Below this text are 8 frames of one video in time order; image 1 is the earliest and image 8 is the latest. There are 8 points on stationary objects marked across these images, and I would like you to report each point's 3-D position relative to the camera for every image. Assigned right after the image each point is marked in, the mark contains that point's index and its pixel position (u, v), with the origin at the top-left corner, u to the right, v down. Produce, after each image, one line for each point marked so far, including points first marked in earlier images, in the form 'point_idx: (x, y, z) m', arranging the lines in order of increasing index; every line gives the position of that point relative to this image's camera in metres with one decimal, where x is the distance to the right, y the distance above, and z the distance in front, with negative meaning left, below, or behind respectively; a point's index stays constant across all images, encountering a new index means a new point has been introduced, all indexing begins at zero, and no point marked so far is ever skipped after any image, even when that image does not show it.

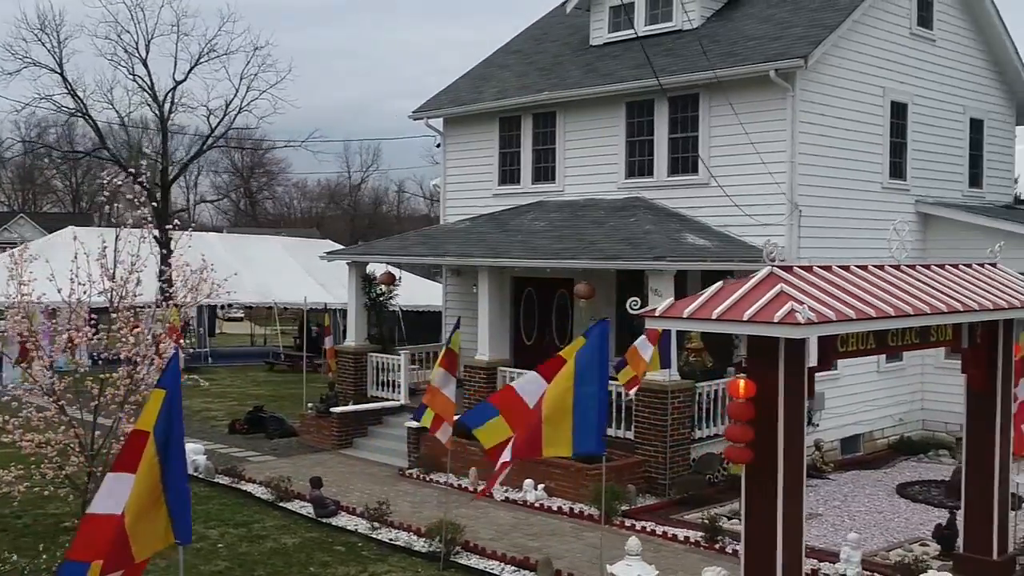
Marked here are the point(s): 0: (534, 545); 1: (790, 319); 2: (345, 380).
0: (+0.2, -2.7, +10.5) m
1: (+1.7, -0.2, +6.0) m
2: (-3.1, -1.6, +18.2) m
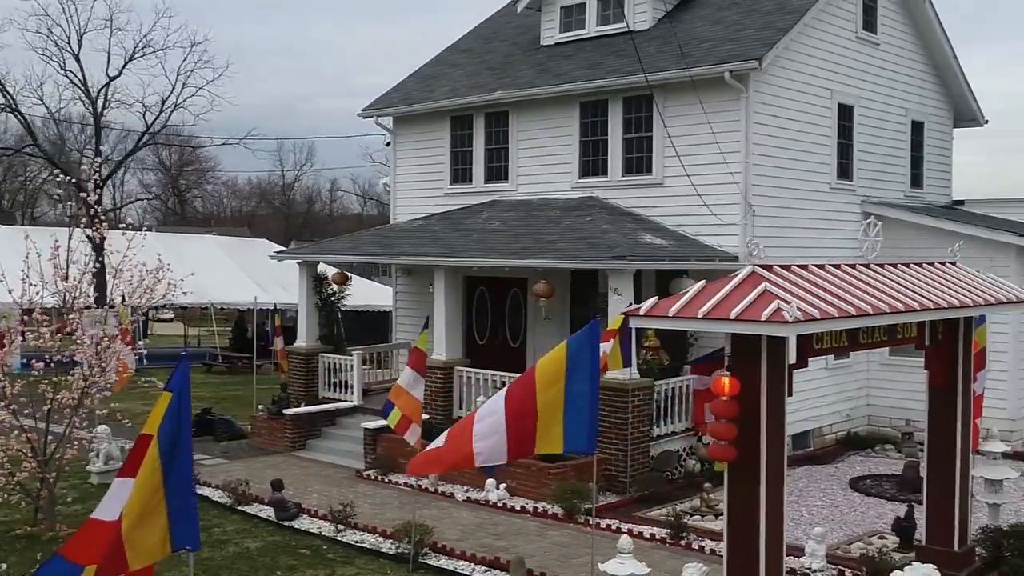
0: (-0.1, -2.7, +10.5) m
1: (+1.6, -0.2, +6.1) m
2: (-3.9, -1.6, +17.9) m
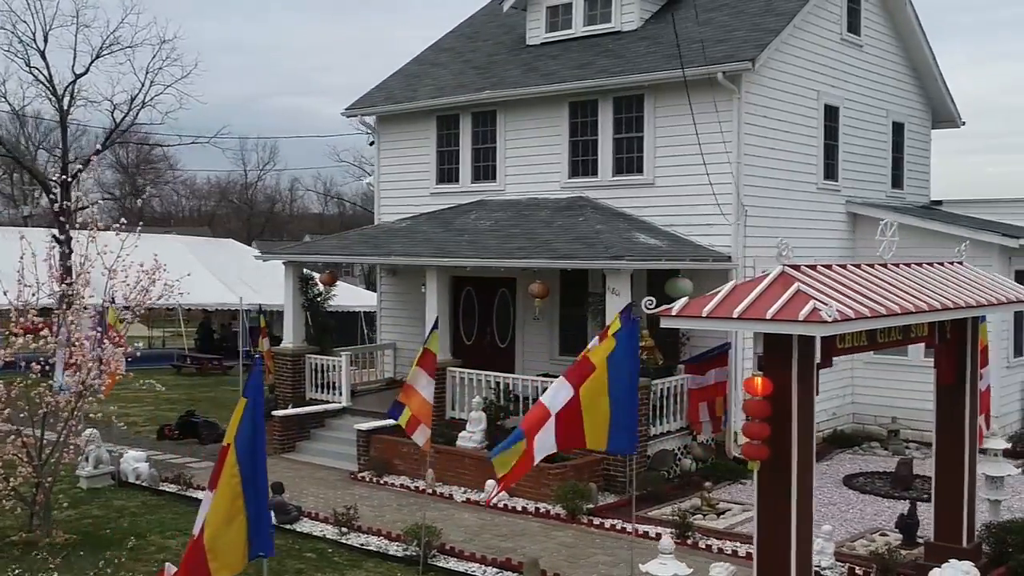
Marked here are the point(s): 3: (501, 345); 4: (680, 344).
0: (0.0, -2.7, +10.5) m
1: (+1.9, -0.2, +6.1) m
2: (-4.2, -1.6, +17.8) m
3: (-0.2, -1.0, +18.0) m
4: (+2.6, -0.9, +15.1) m
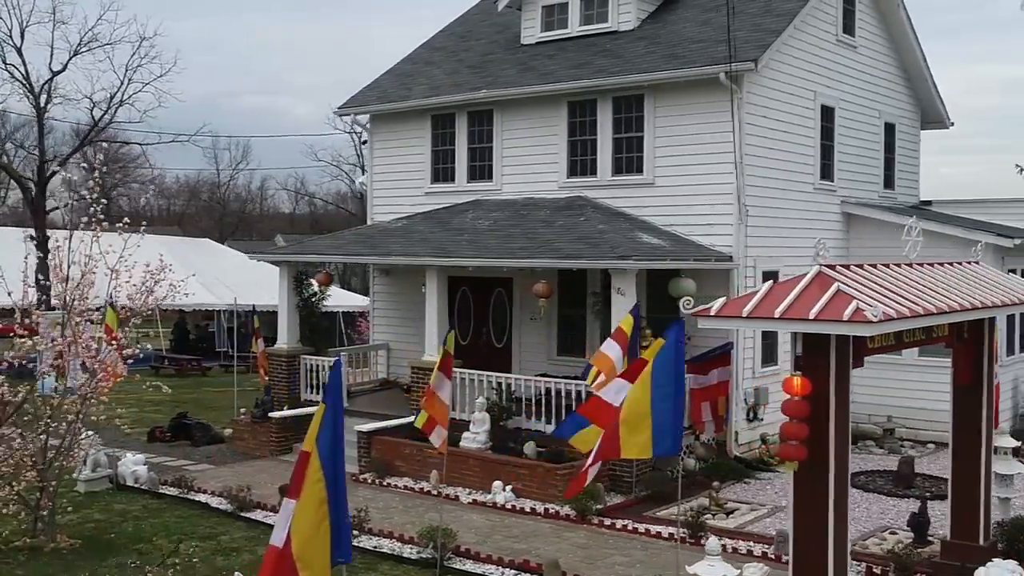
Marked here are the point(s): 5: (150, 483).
0: (+0.1, -2.7, +10.4) m
1: (+2.1, -0.2, +6.1) m
2: (-4.2, -1.6, +17.6) m
3: (-0.3, -1.0, +17.9) m
4: (+2.6, -0.9, +15.1) m
5: (-4.8, -2.6, +13.0) m
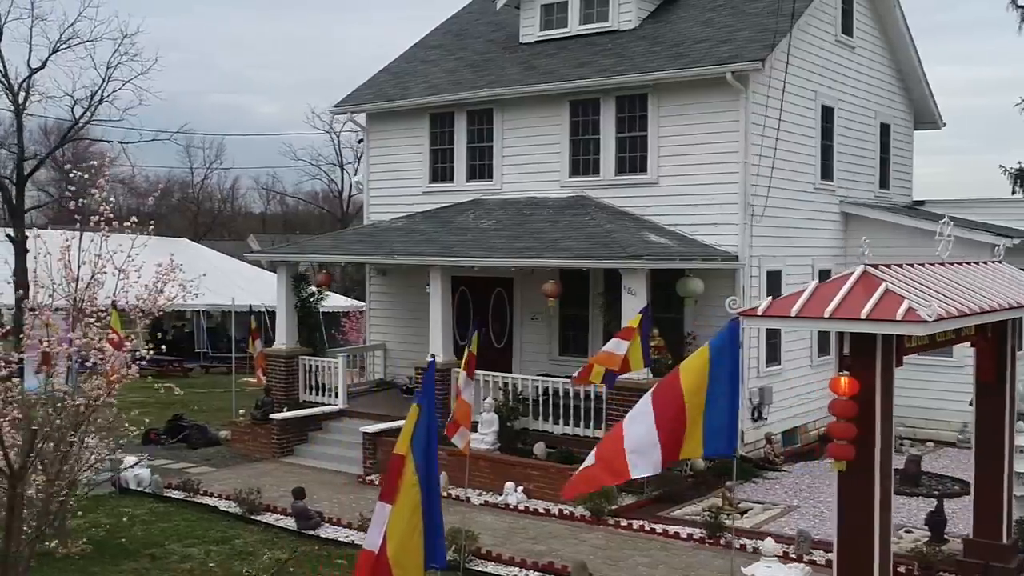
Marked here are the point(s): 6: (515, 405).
0: (+0.3, -2.7, +10.3) m
1: (+2.4, -0.2, +6.1) m
2: (-4.2, -1.6, +17.4) m
3: (-0.3, -1.0, +17.8) m
4: (+2.7, -0.9, +15.1) m
5: (-4.7, -2.6, +12.8) m
6: (0.0, -1.7, +14.2) m
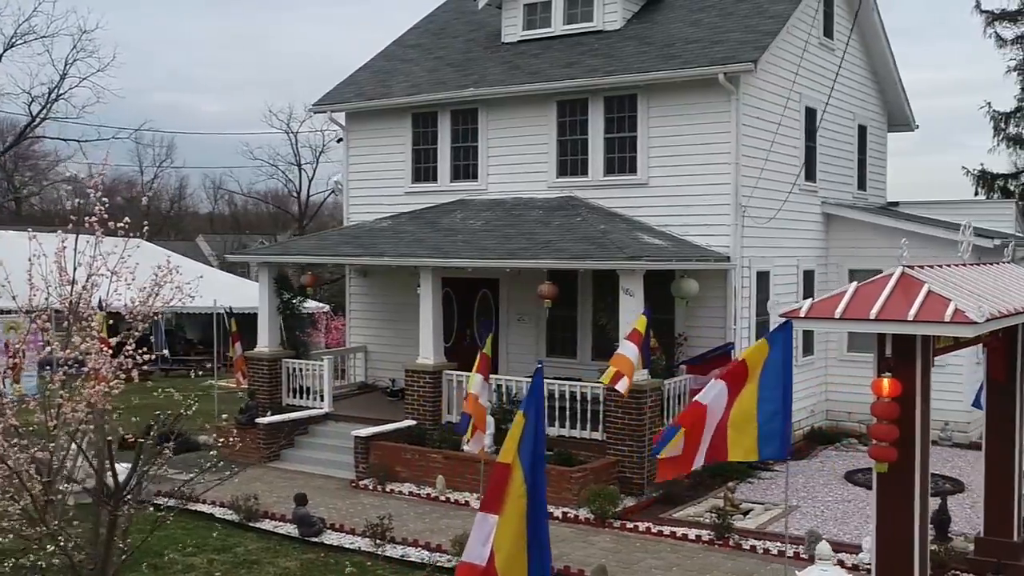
0: (+0.4, -2.8, +10.2) m
1: (+2.7, -0.2, +6.1) m
2: (-4.4, -1.7, +17.1) m
3: (-0.5, -1.1, +17.7) m
4: (+2.5, -0.9, +15.1) m
5: (-4.7, -2.6, +12.5) m
6: (0.0, -1.7, +14.1) m
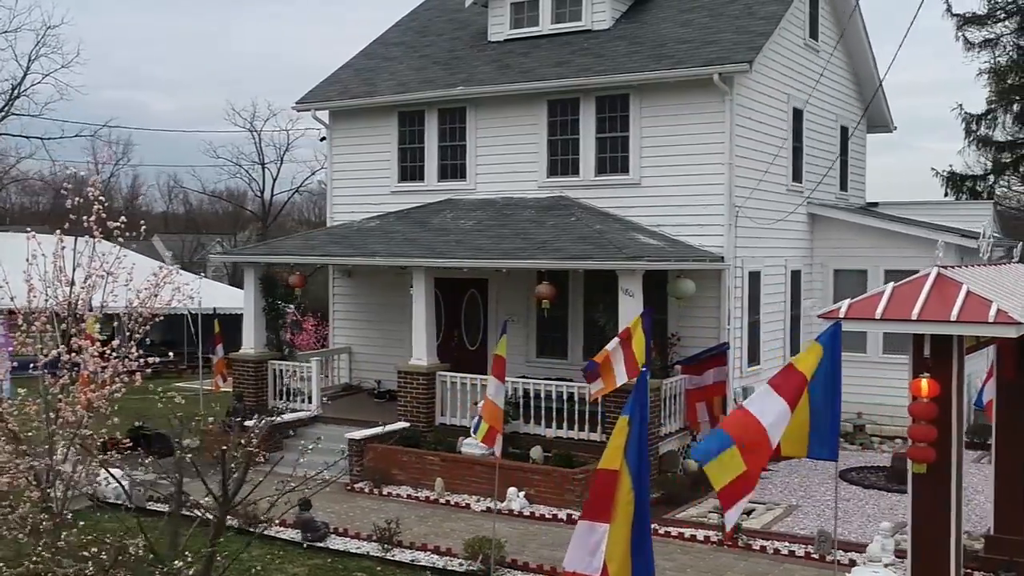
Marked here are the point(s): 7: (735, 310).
0: (+0.5, -2.8, +10.2) m
1: (+3.0, -0.2, +6.1) m
2: (-4.6, -1.7, +16.8) m
3: (-0.7, -1.1, +17.6) m
4: (+2.4, -0.9, +15.1) m
5: (-4.6, -2.6, +12.2) m
6: (-0.1, -1.7, +14.0) m
7: (+3.4, -0.3, +14.9) m
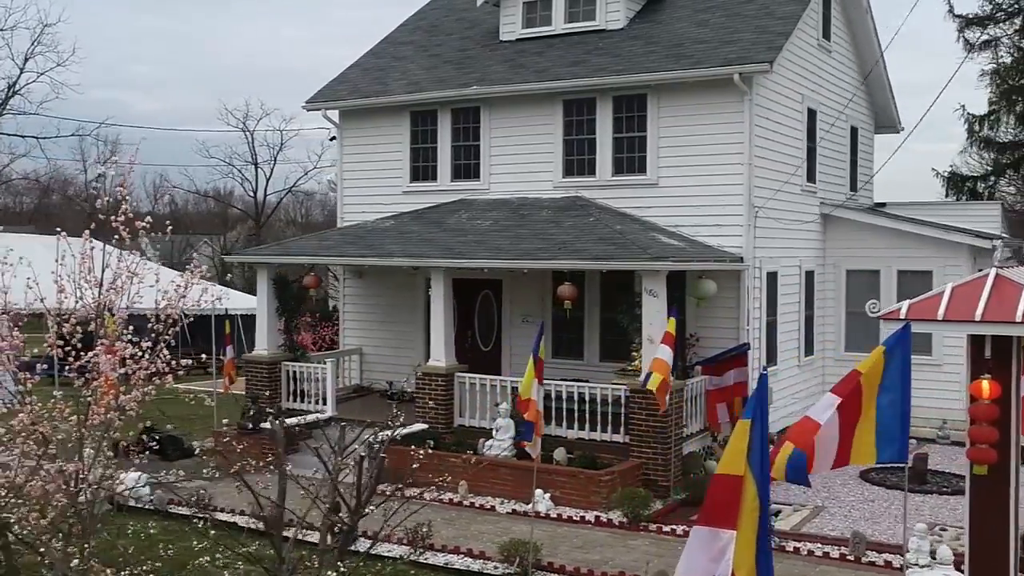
0: (+0.9, -2.8, +10.1) m
1: (+3.4, -0.2, +6.1) m
2: (-4.3, -1.7, +16.7) m
3: (-0.5, -1.1, +17.5) m
4: (+2.7, -0.9, +15.0) m
5: (-4.3, -2.6, +12.1) m
6: (+0.2, -1.7, +13.9) m
7: (+3.7, -0.3, +14.9) m
